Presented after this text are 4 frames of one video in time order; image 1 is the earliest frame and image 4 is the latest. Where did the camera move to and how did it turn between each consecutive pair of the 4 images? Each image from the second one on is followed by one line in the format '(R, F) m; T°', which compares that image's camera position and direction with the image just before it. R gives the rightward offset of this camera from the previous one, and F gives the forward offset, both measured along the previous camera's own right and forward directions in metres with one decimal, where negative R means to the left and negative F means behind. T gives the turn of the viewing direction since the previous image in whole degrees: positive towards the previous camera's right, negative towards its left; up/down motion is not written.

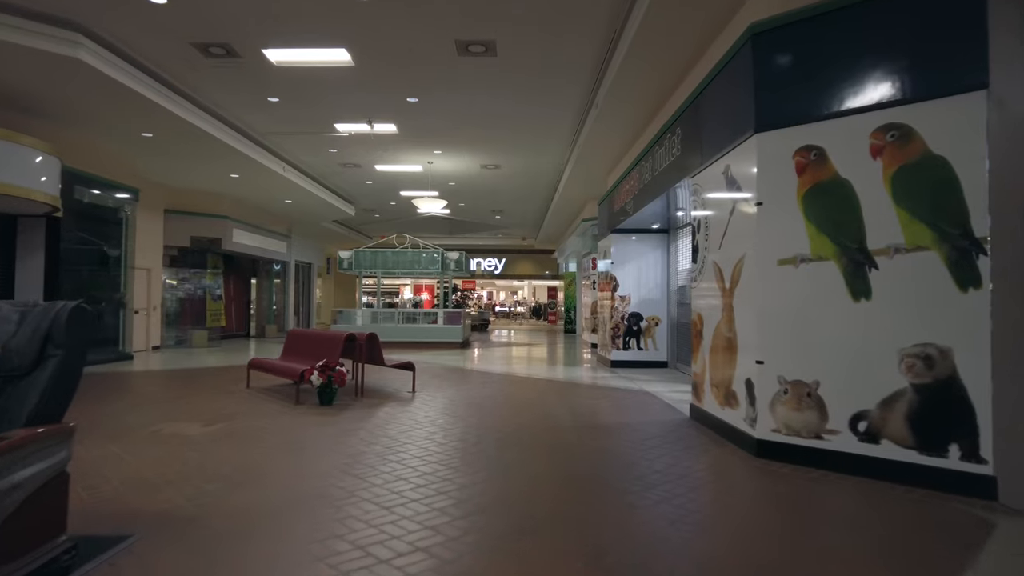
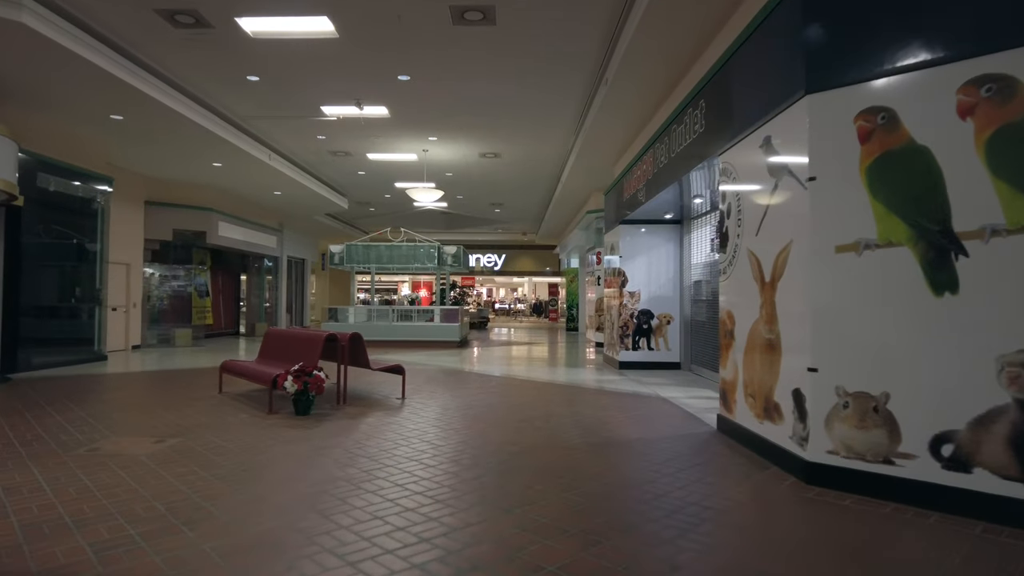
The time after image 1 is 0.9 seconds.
(0.0, +0.7) m; 0°
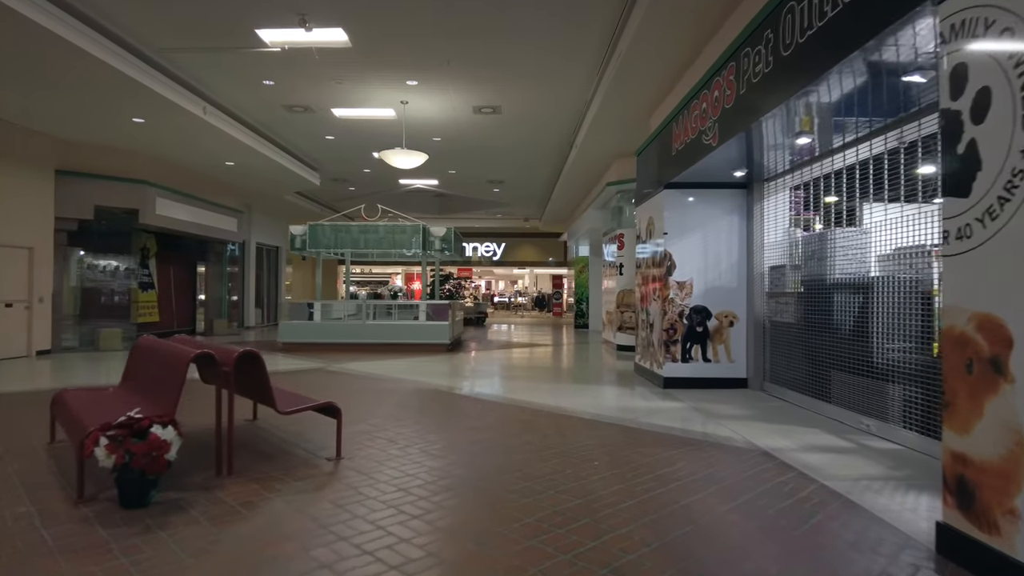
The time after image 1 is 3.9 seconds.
(-0.1, +2.6) m; 0°
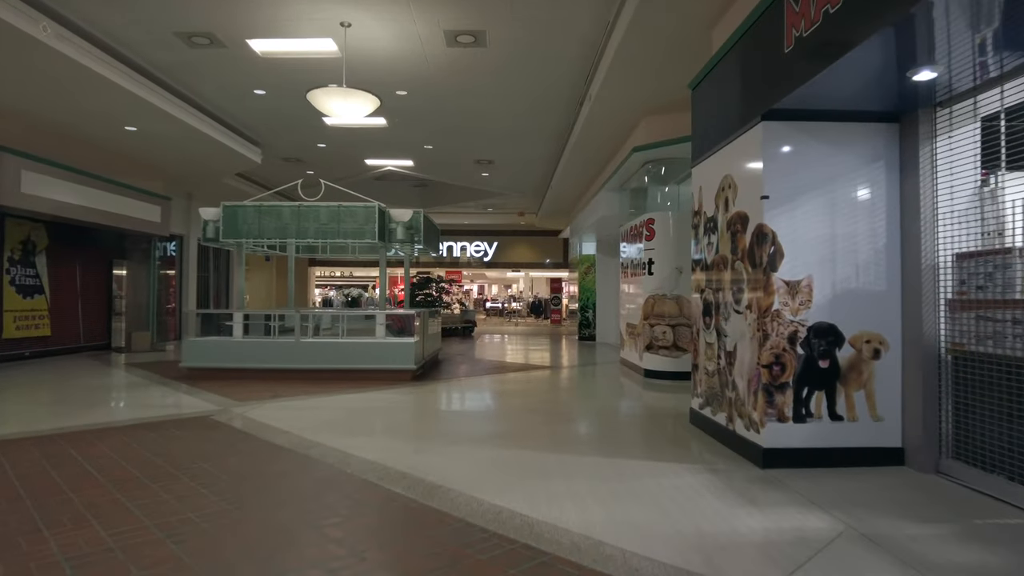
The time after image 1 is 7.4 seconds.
(+0.1, +3.0) m; +1°
